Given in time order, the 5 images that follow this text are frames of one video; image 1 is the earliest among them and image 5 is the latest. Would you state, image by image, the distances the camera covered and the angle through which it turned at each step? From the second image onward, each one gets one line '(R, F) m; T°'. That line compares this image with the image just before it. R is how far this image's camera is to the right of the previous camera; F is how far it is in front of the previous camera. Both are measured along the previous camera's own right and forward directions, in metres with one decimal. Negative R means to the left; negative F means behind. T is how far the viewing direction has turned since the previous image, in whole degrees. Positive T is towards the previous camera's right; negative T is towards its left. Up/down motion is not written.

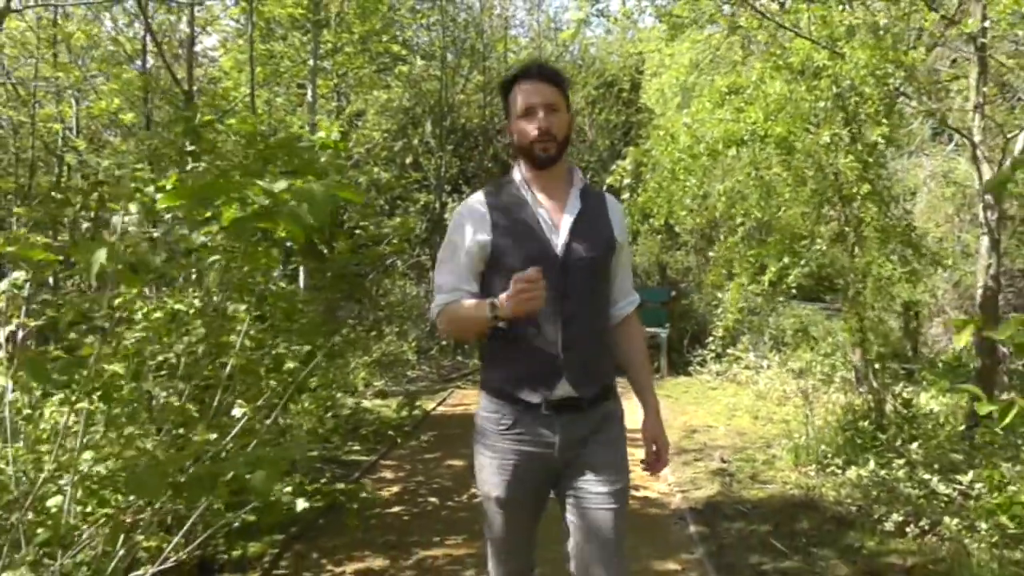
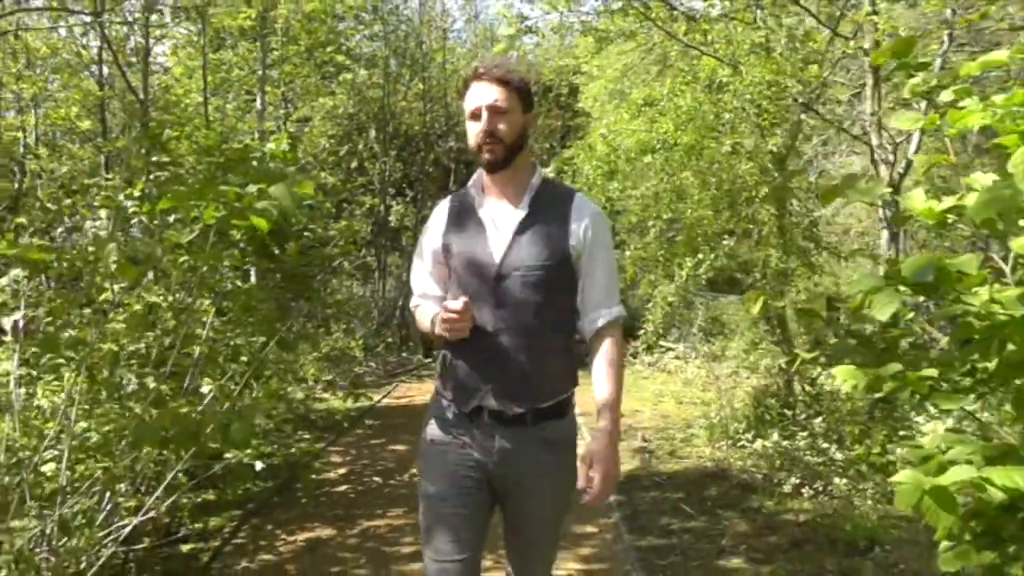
(+0.1, -0.6) m; +3°
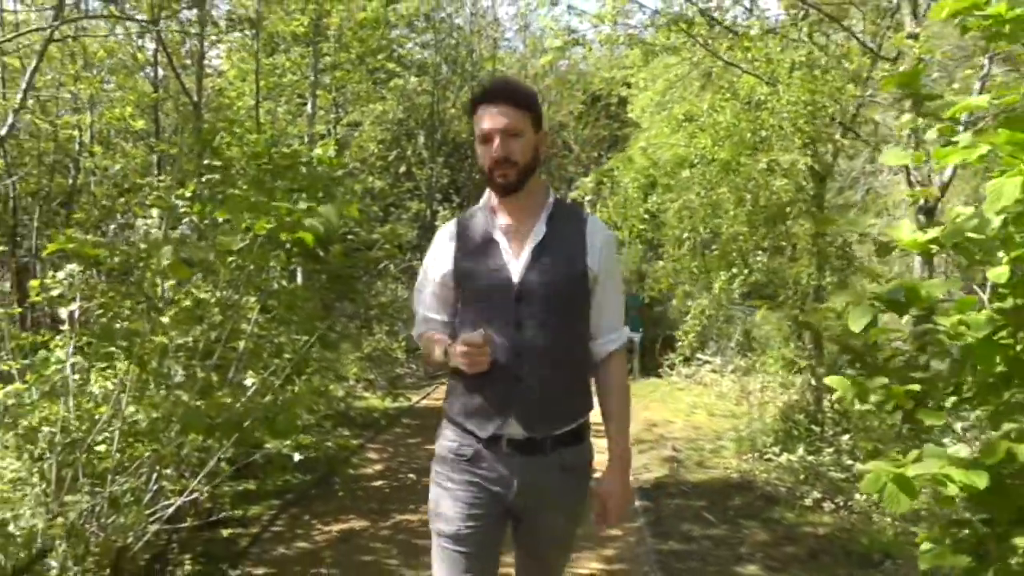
(+0.1, -0.2) m; -3°
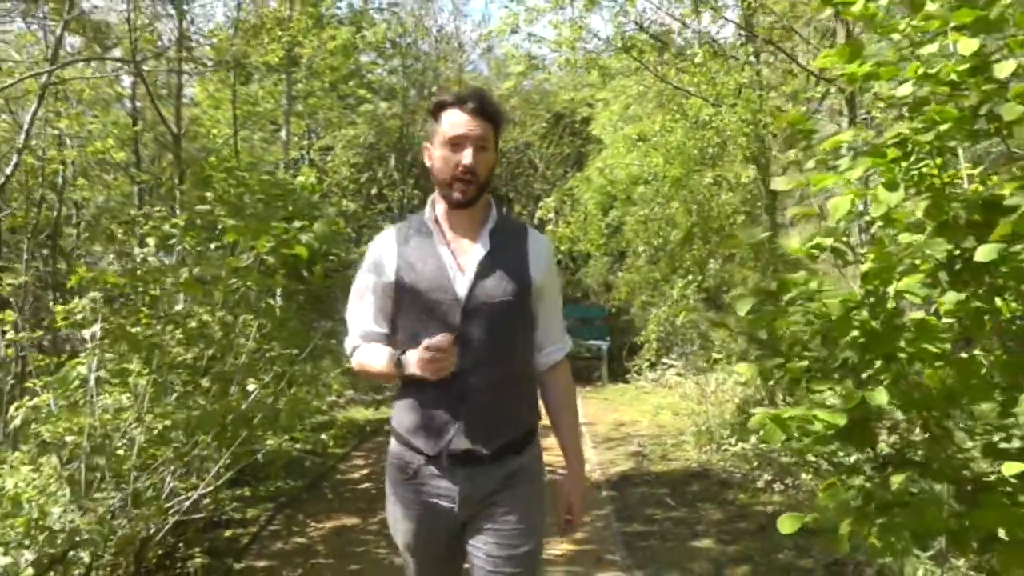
(0.0, -0.5) m; +2°
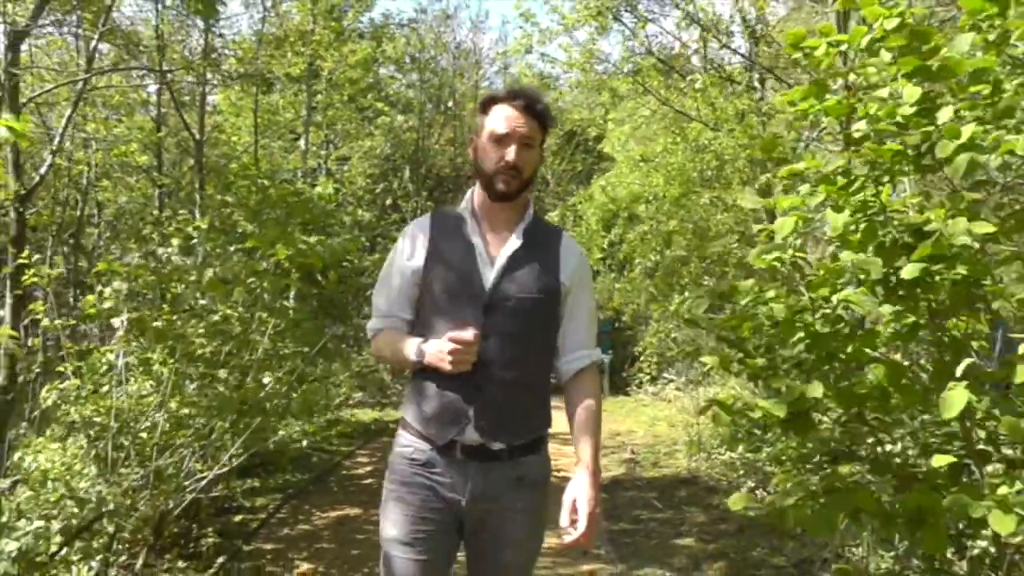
(+0.1, -0.4) m; -1°
